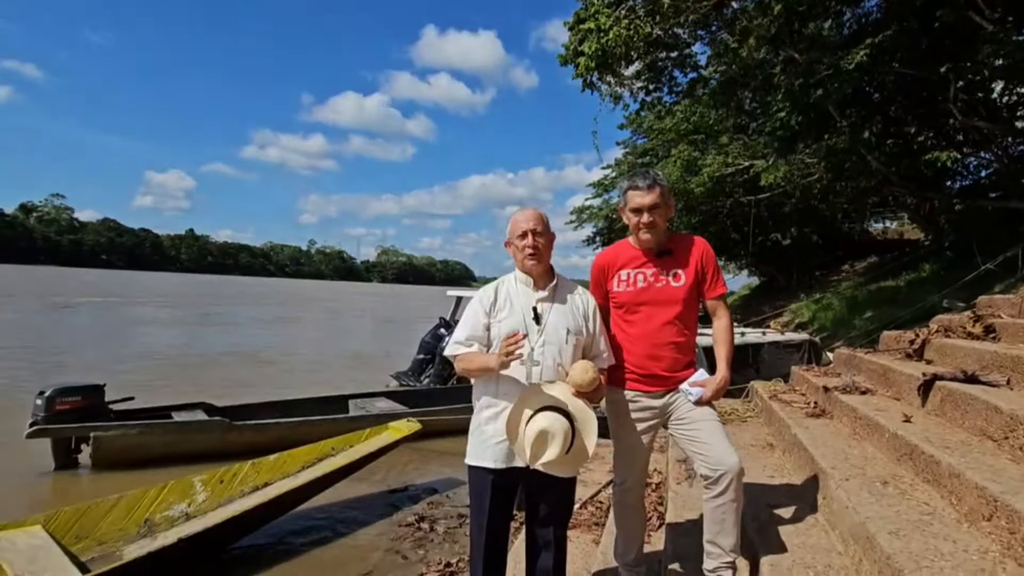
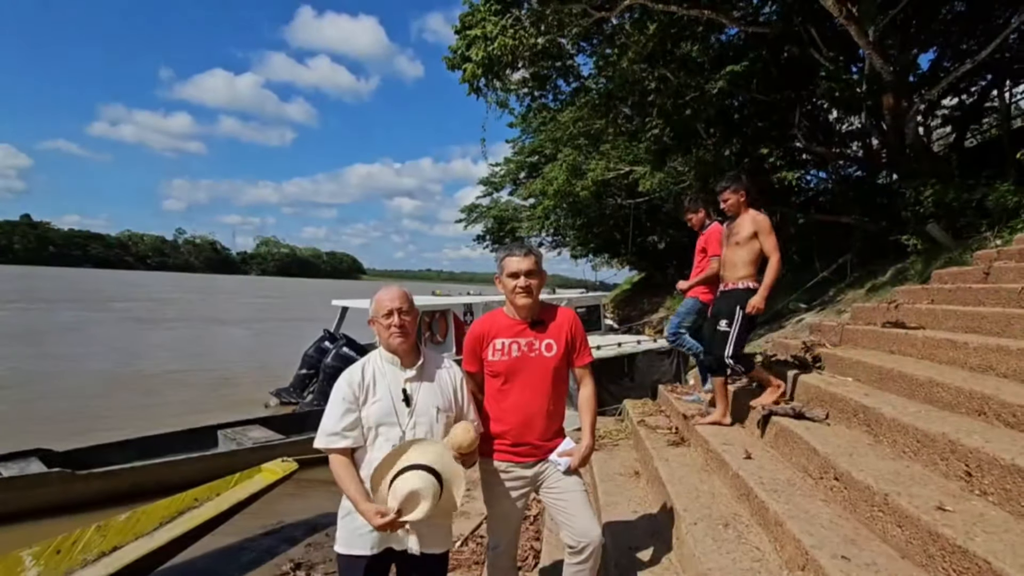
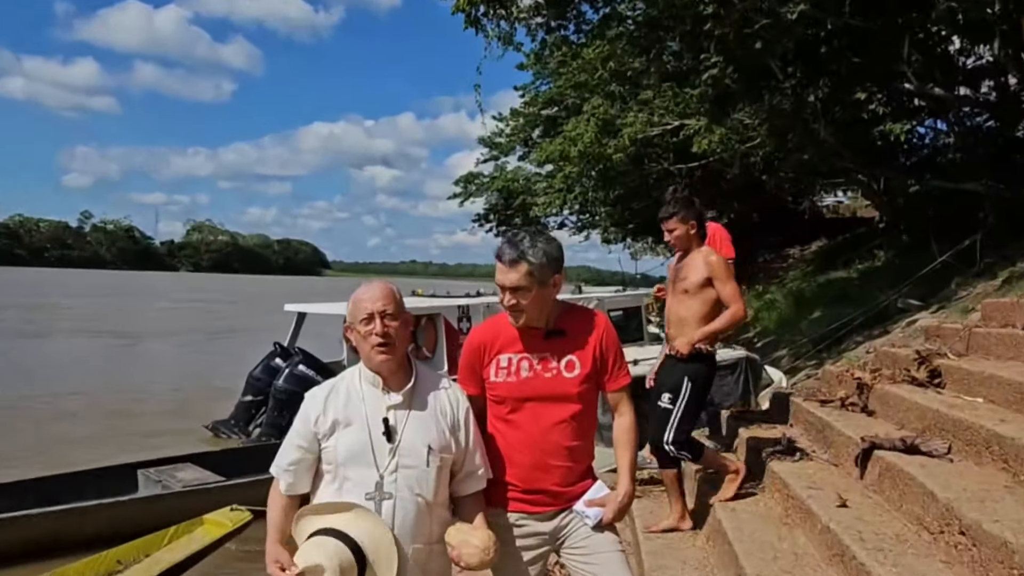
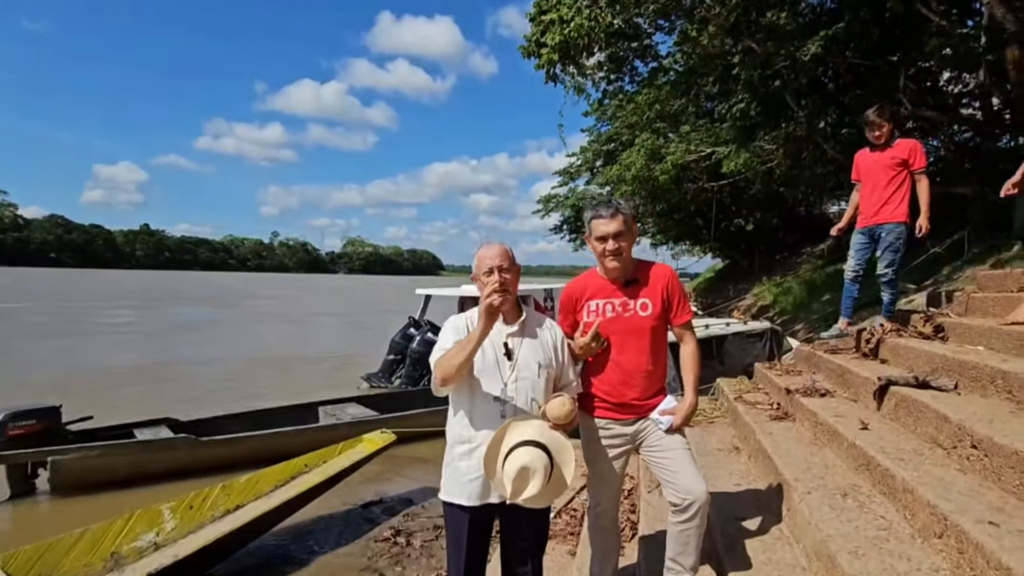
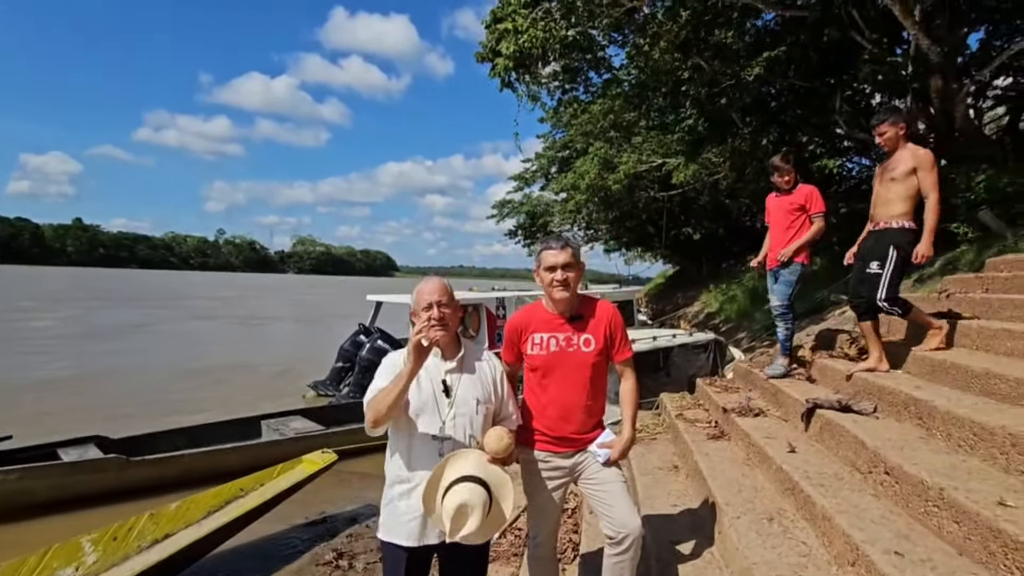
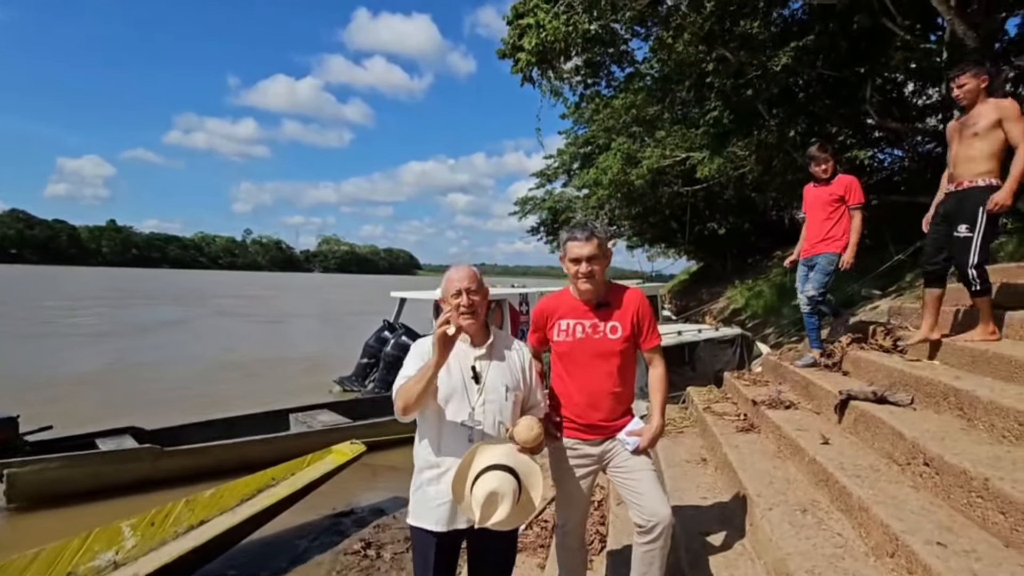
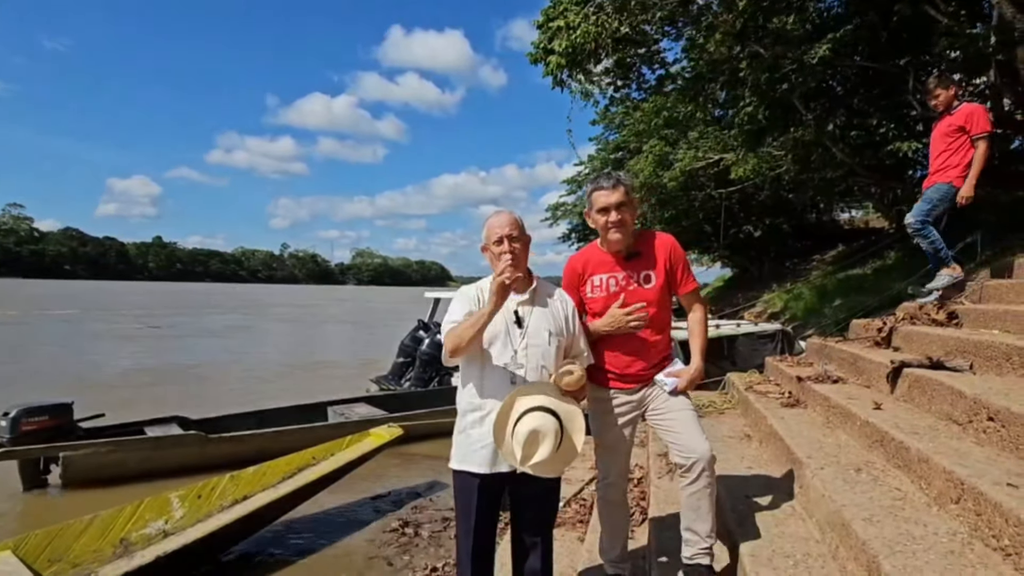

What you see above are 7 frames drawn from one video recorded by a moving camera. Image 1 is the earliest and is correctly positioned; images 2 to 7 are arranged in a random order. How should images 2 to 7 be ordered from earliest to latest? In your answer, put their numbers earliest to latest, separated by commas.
7, 4, 6, 5, 2, 3
